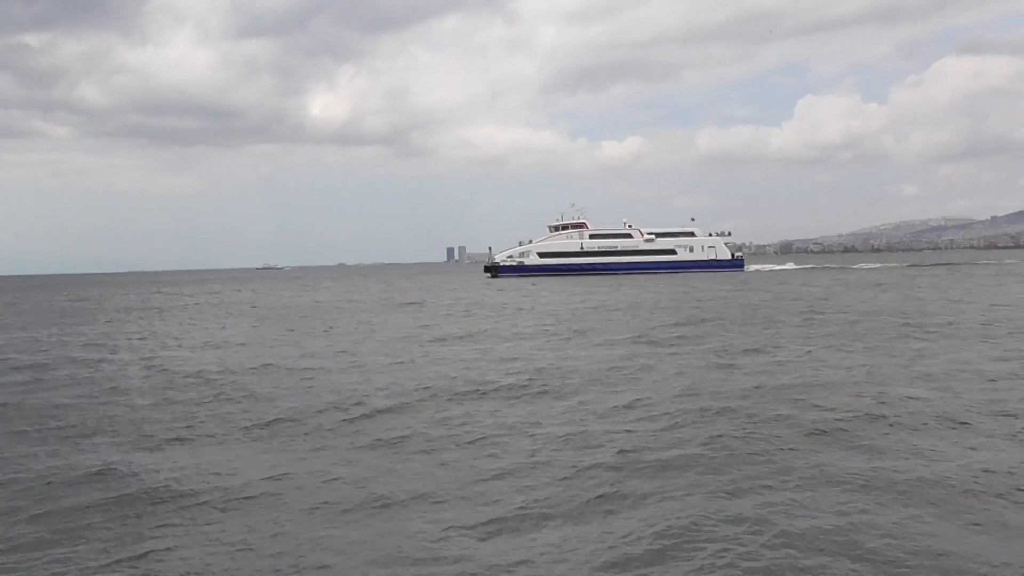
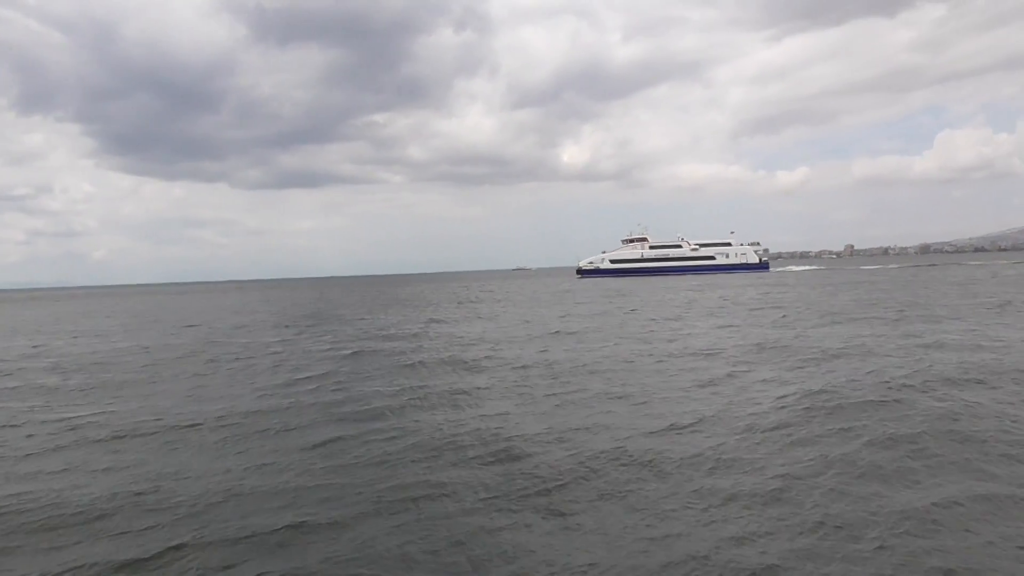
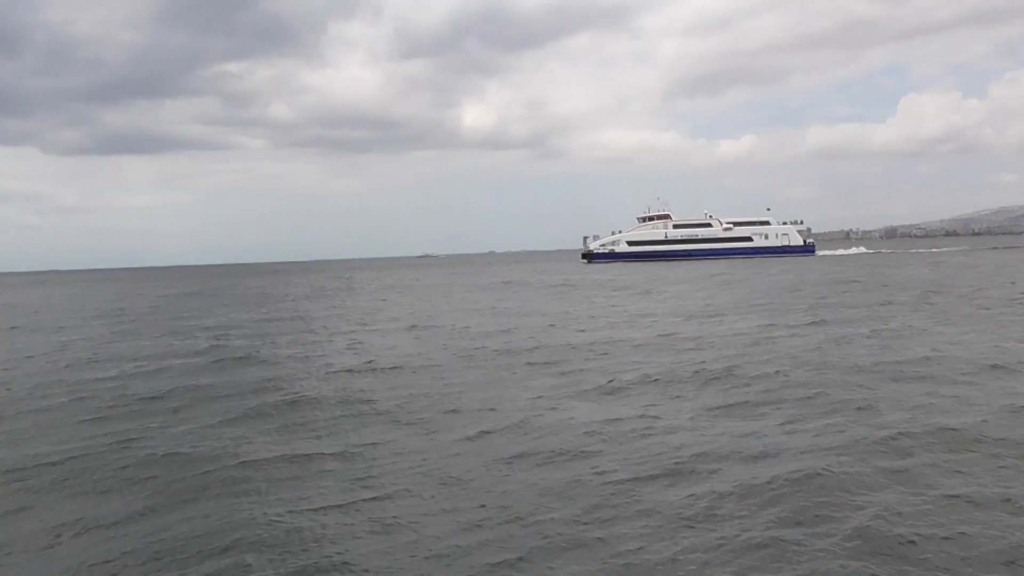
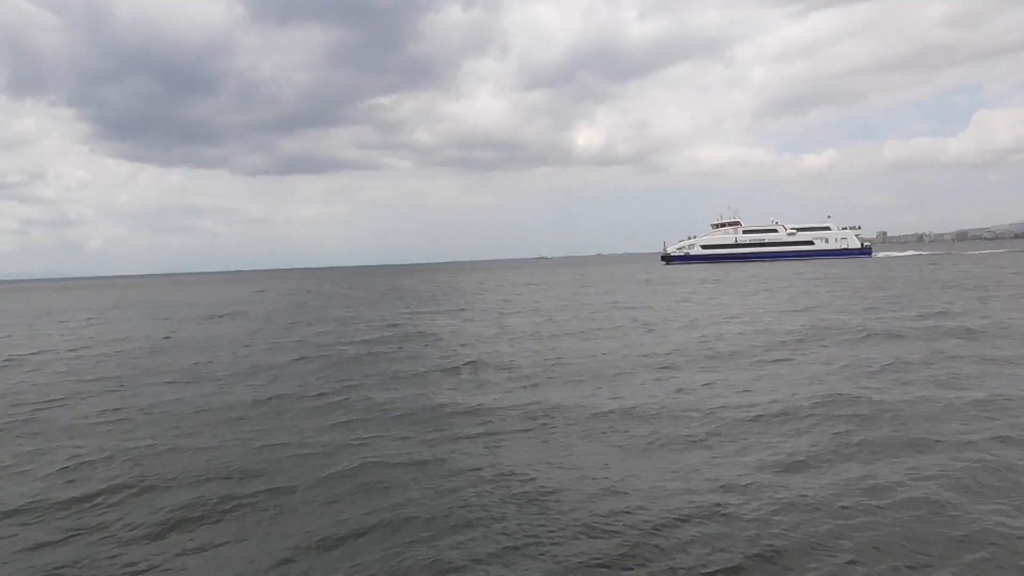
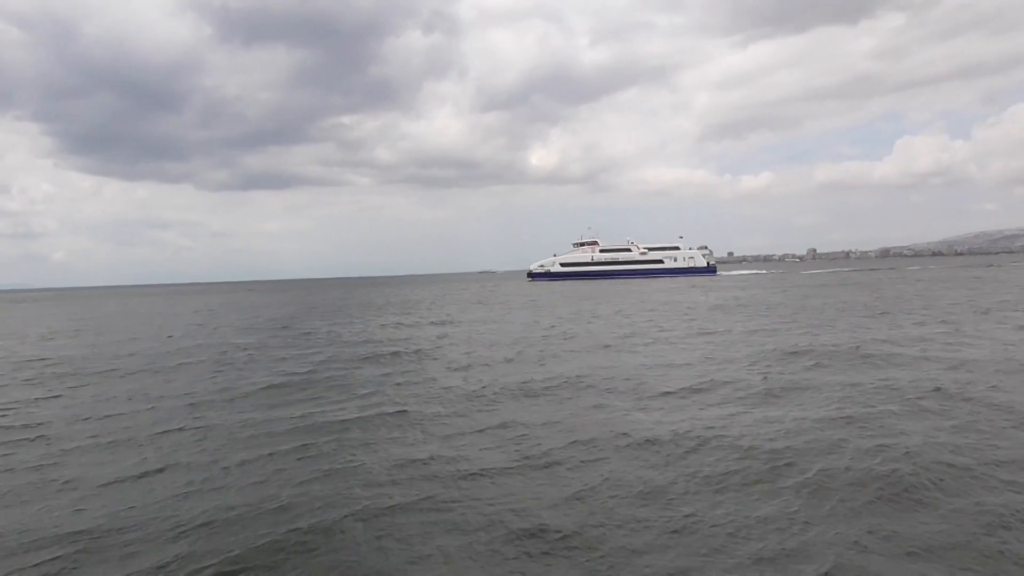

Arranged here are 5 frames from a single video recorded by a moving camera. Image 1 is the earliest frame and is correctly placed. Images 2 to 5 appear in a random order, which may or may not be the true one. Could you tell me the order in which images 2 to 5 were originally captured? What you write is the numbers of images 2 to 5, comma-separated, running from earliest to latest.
3, 4, 2, 5
